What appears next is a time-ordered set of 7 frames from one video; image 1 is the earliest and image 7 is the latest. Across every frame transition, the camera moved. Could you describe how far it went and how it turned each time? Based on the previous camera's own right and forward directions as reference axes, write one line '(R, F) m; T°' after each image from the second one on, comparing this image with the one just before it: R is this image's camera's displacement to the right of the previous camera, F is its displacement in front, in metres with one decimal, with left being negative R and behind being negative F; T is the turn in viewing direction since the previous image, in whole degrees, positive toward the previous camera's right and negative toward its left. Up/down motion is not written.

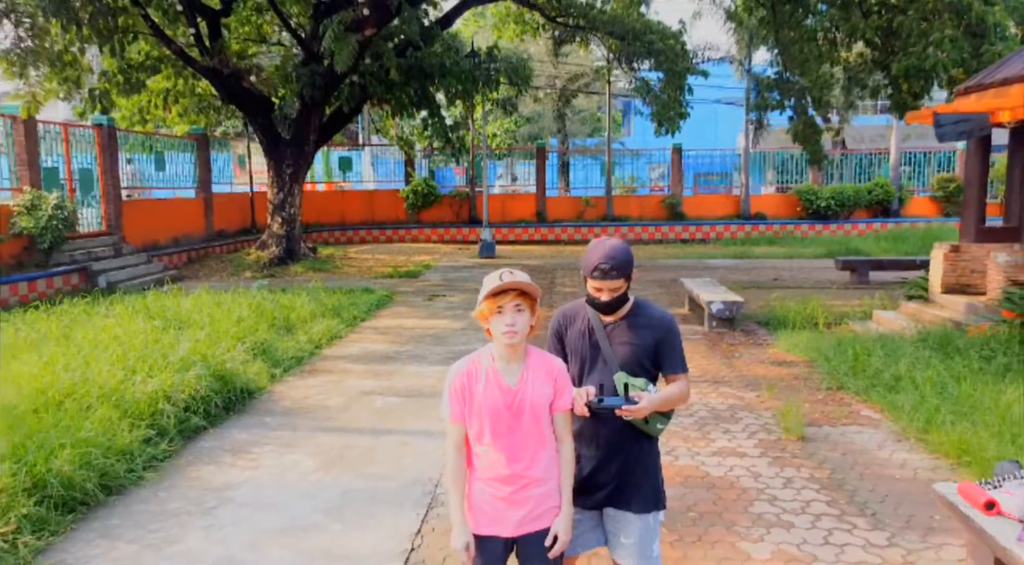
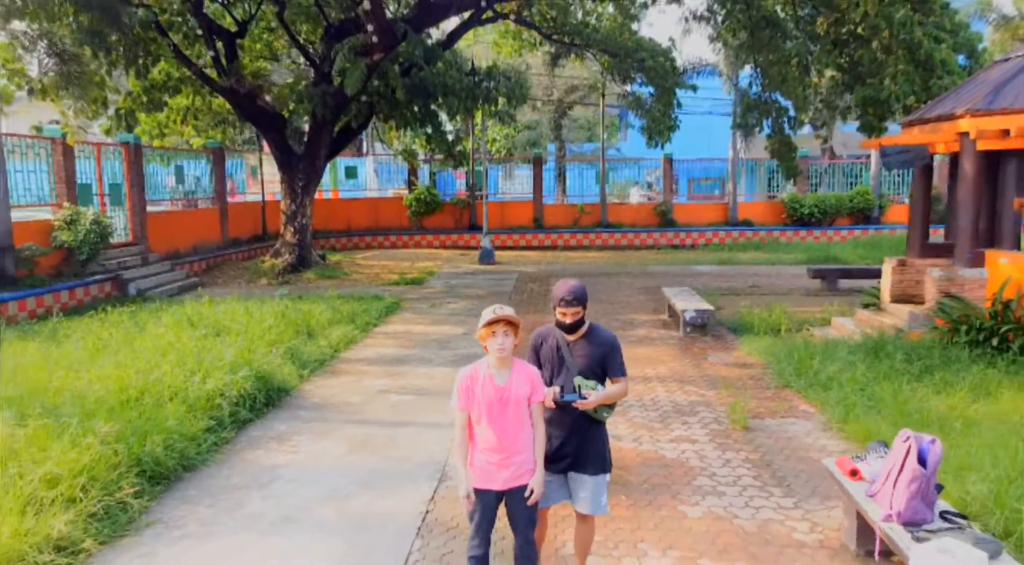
(0.0, -0.9) m; 0°
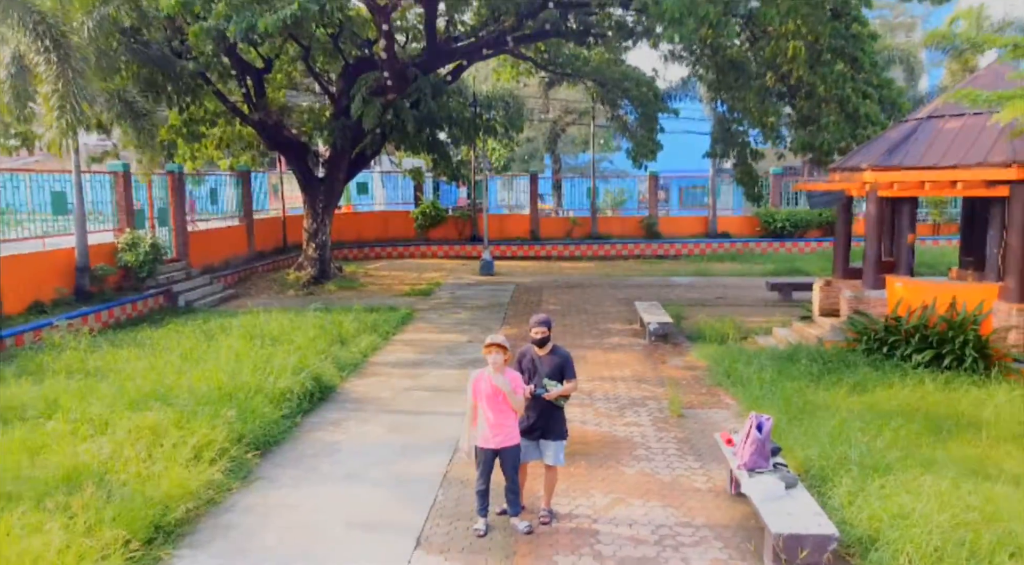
(0.0, -1.8) m; 0°
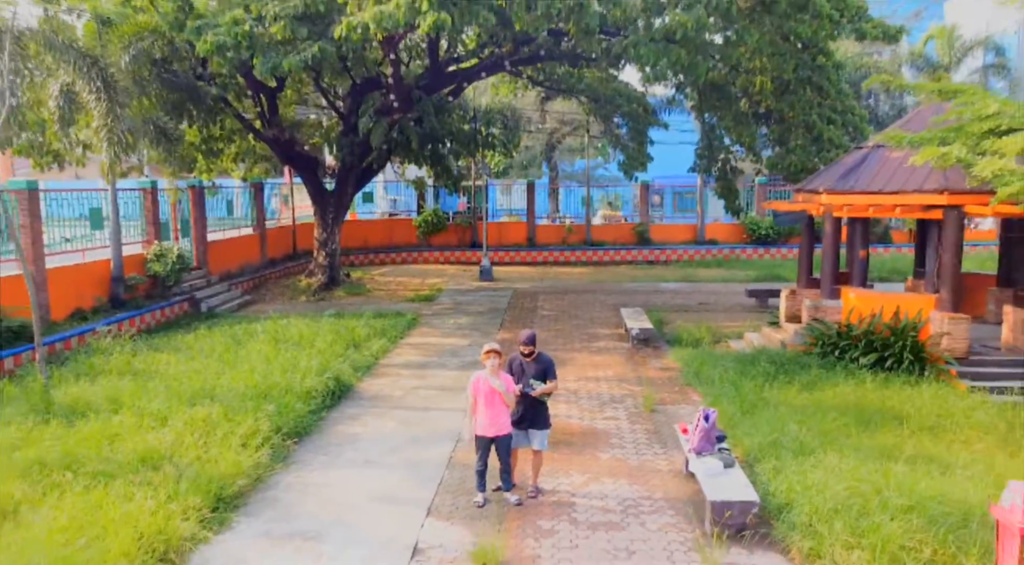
(0.0, -1.1) m; 0°
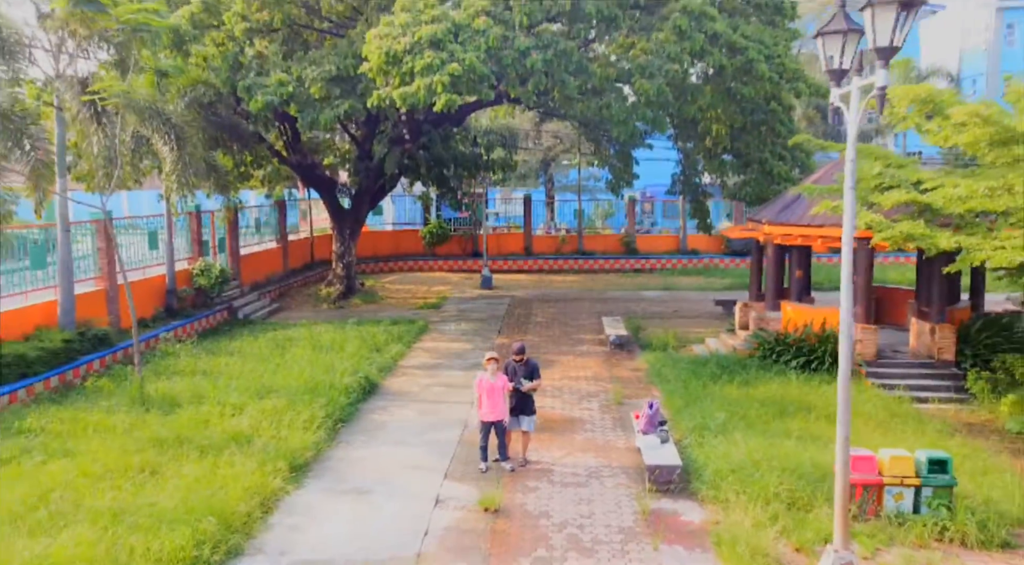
(0.0, -2.1) m; 0°
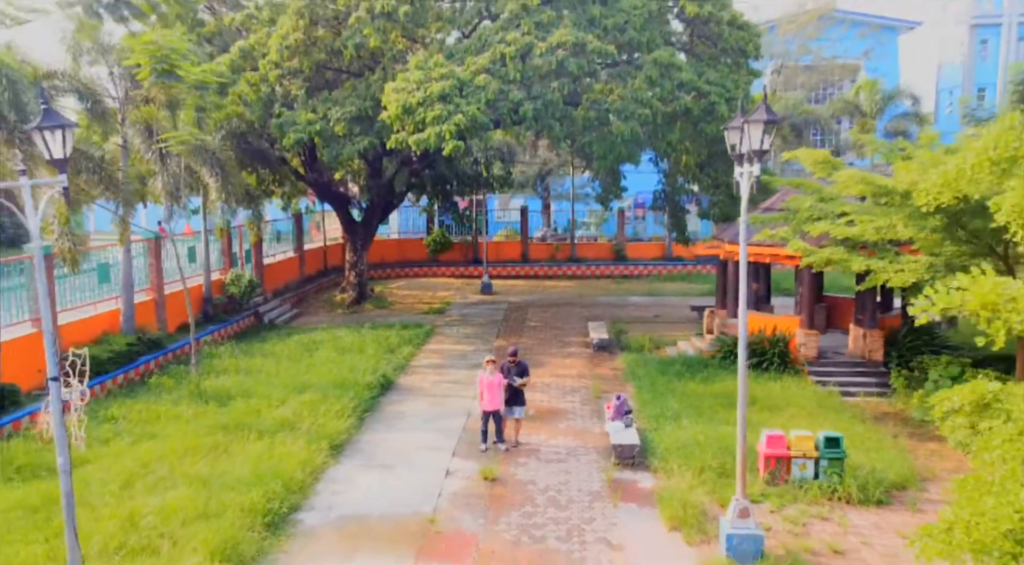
(+0.1, -1.9) m; 0°
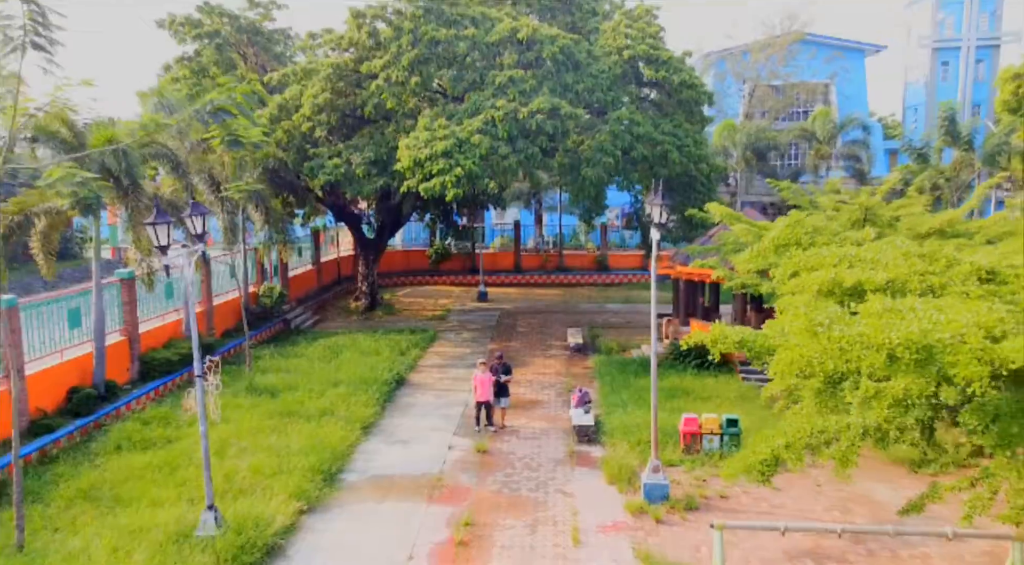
(+0.2, -3.0) m; 0°
